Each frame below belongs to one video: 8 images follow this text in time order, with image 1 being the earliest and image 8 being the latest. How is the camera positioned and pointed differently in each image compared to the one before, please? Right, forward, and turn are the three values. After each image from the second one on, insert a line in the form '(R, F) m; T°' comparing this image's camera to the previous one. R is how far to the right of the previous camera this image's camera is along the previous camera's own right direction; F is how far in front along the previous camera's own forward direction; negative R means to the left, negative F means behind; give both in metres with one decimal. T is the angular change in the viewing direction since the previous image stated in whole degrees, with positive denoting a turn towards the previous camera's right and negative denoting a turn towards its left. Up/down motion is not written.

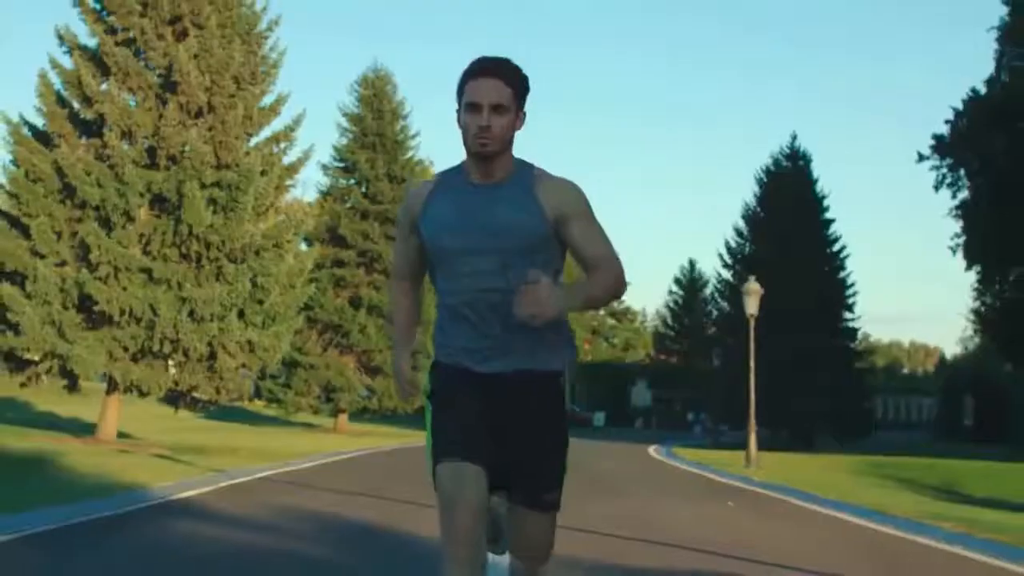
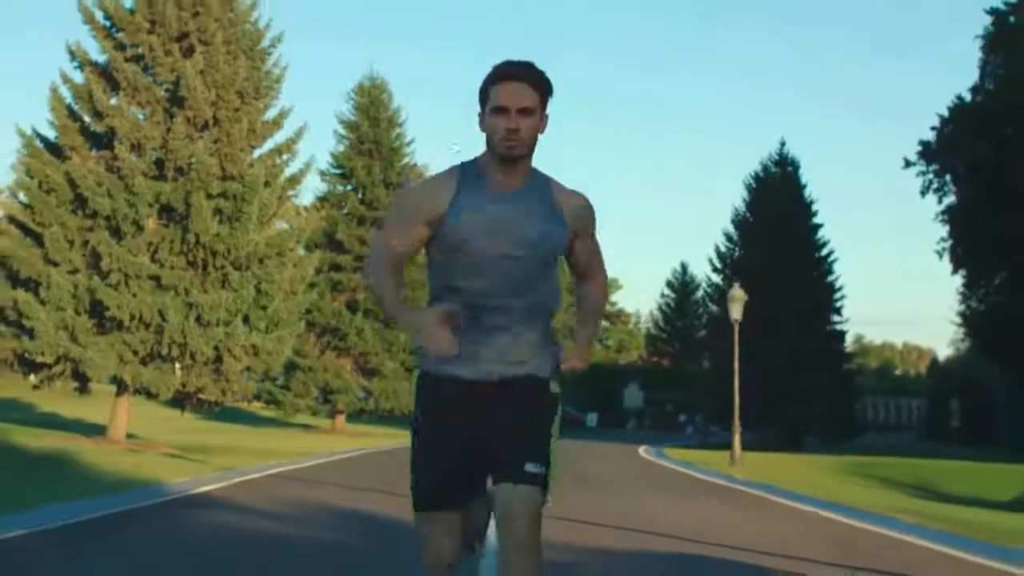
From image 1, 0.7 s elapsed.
(0.0, -1.1) m; 0°
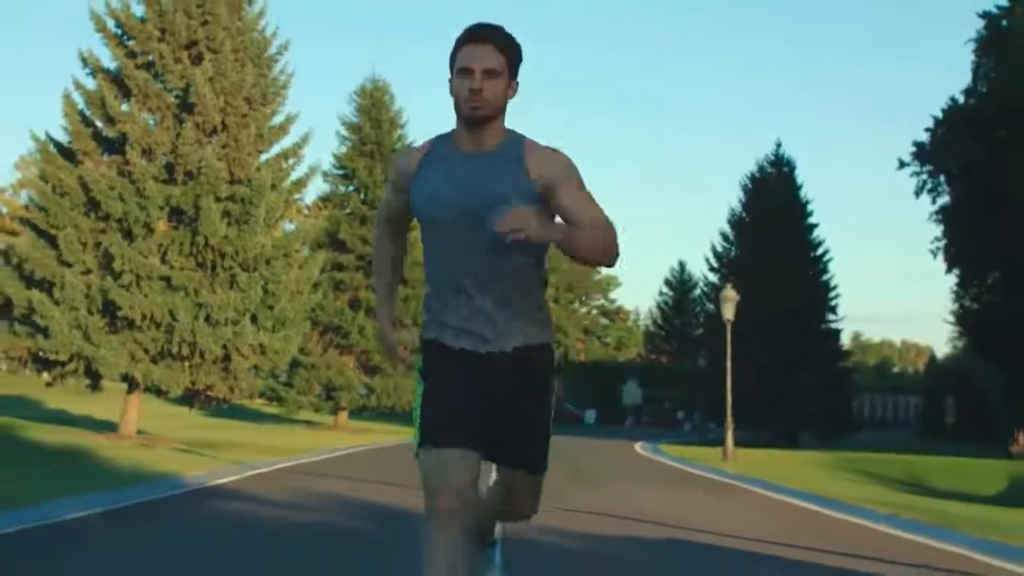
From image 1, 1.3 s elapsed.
(0.0, -0.9) m; 0°
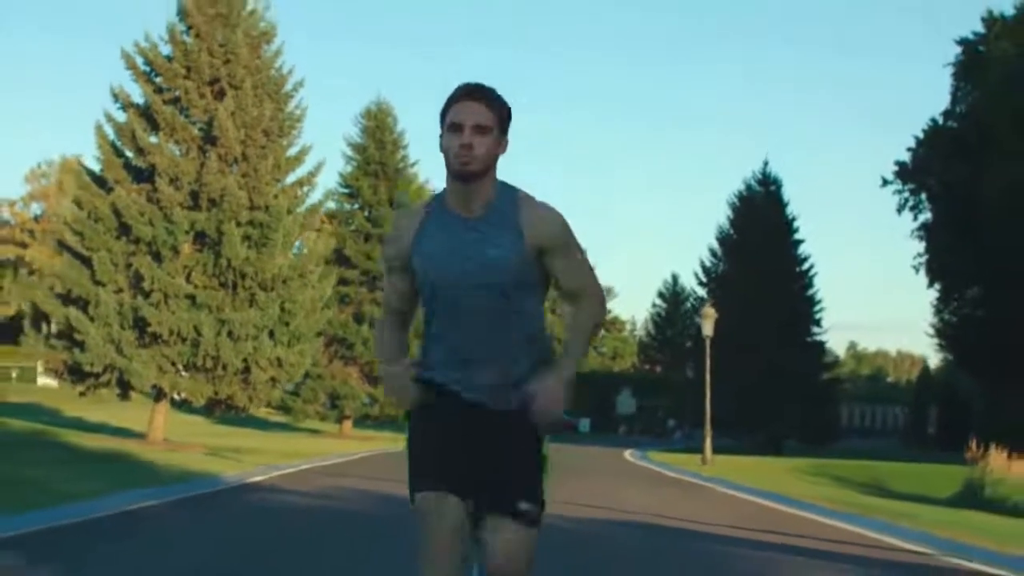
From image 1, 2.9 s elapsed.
(0.0, -2.5) m; 0°
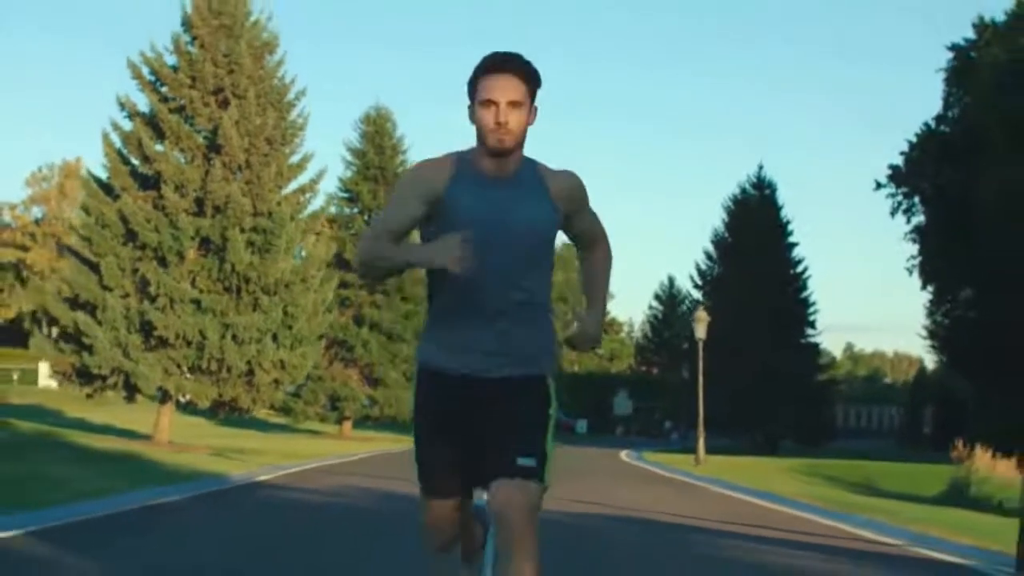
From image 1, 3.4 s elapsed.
(0.0, -0.8) m; 0°
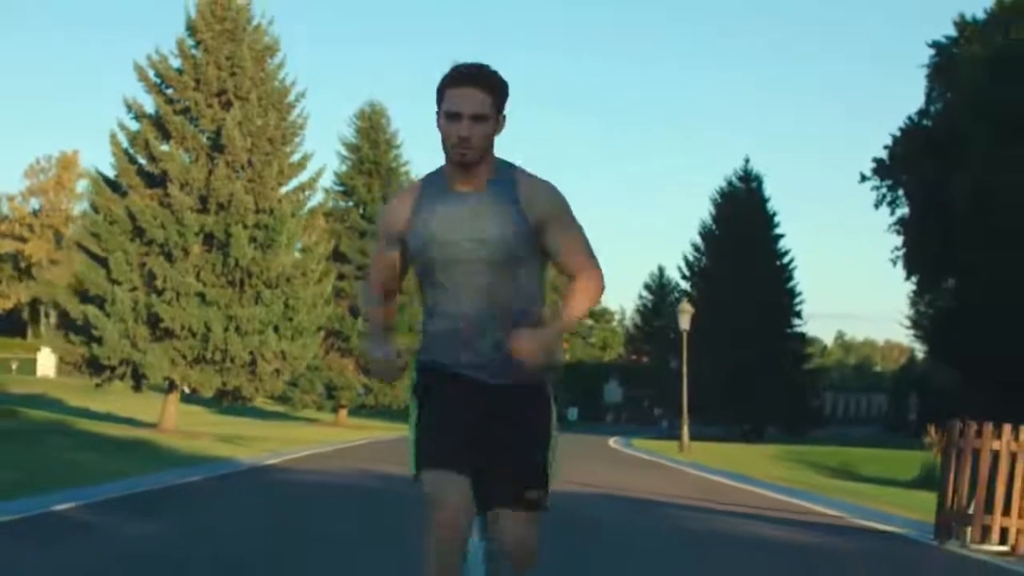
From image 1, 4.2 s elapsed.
(0.0, -1.4) m; 0°
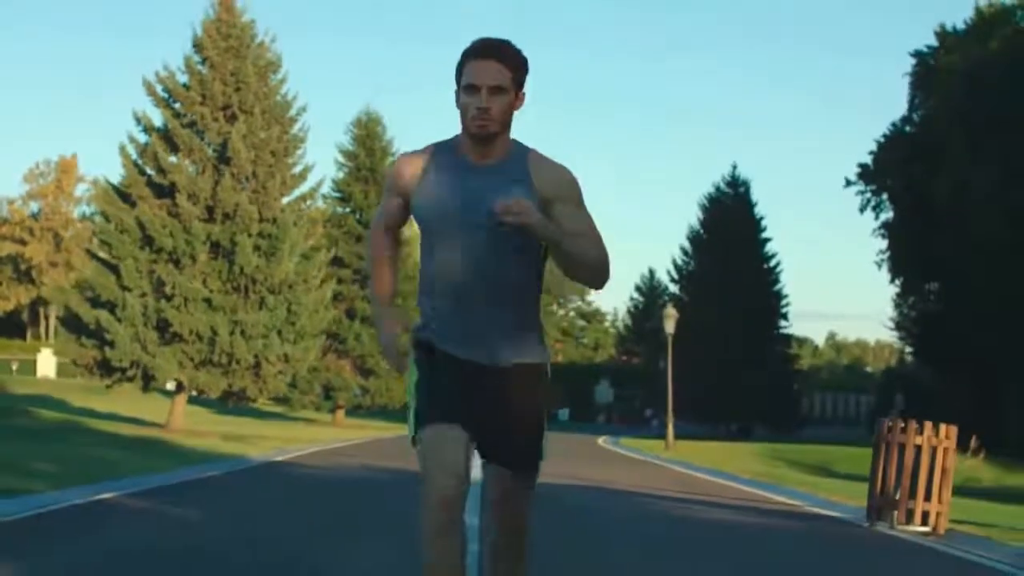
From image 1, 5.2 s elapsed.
(0.0, -1.6) m; 0°
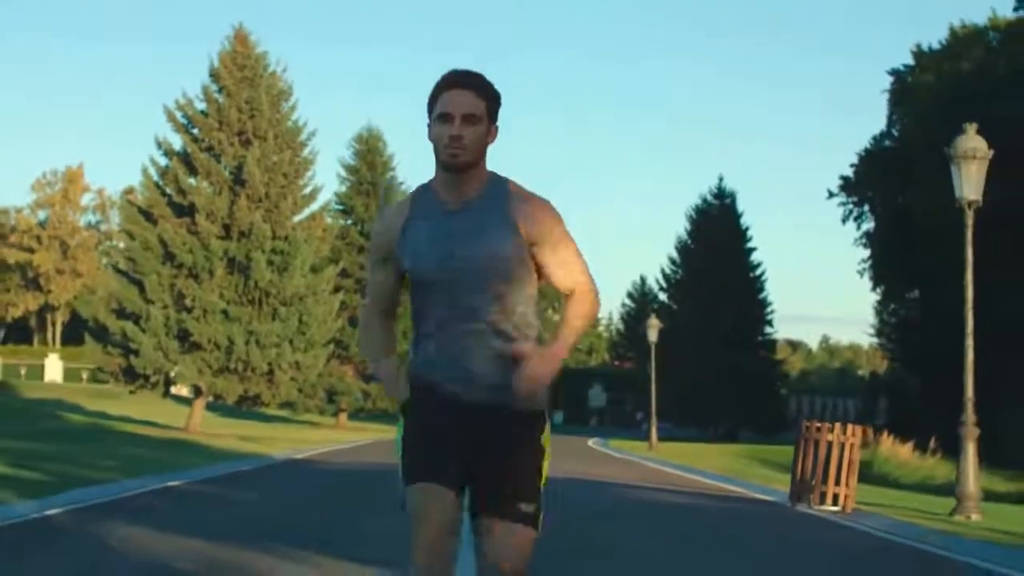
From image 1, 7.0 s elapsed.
(0.0, -2.8) m; 0°
